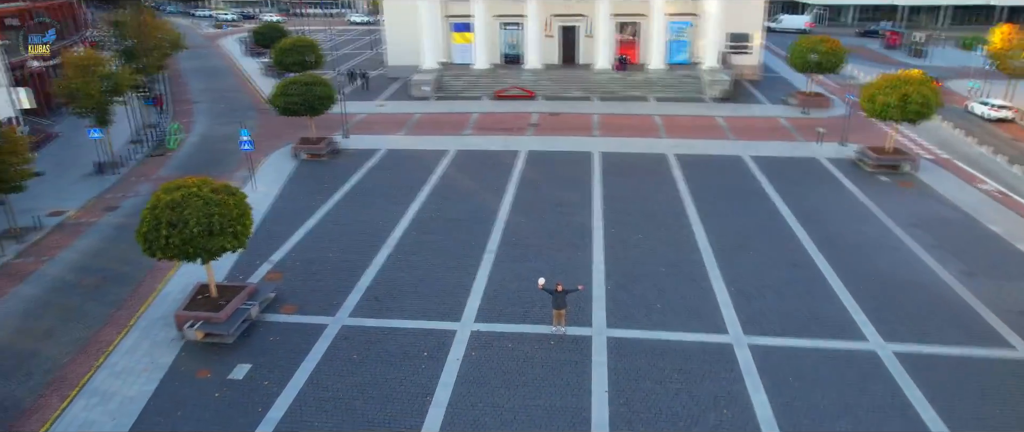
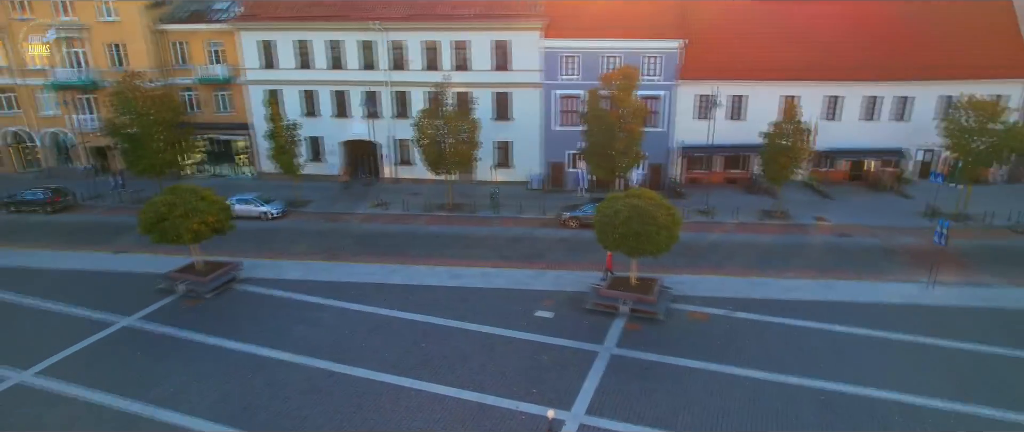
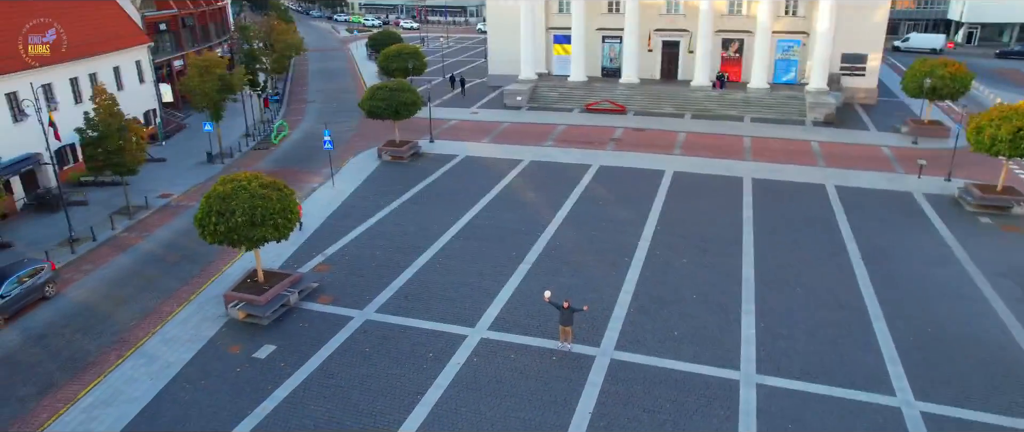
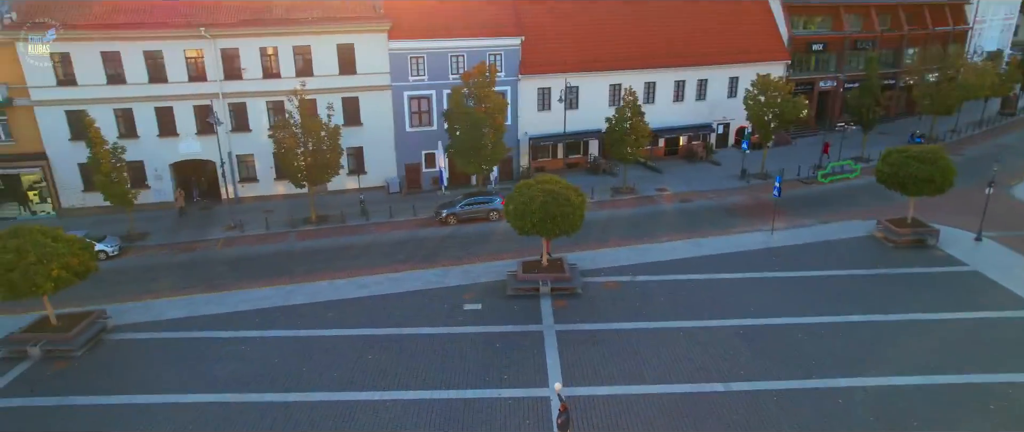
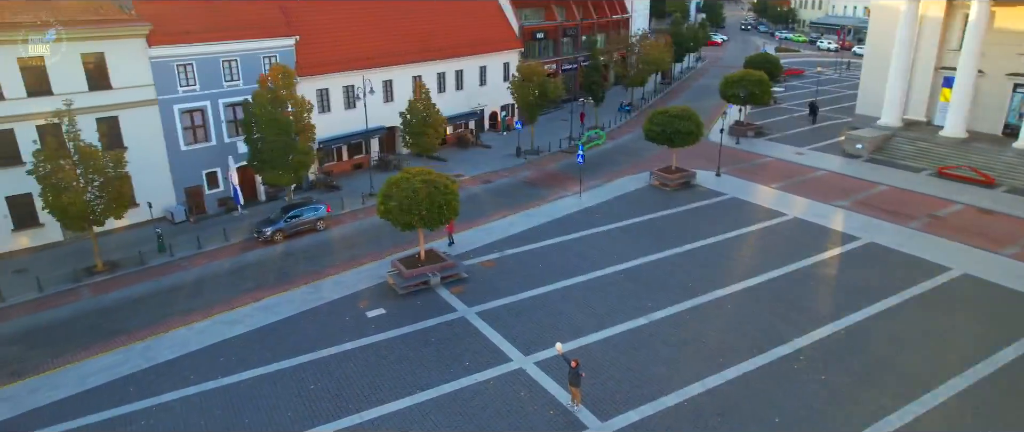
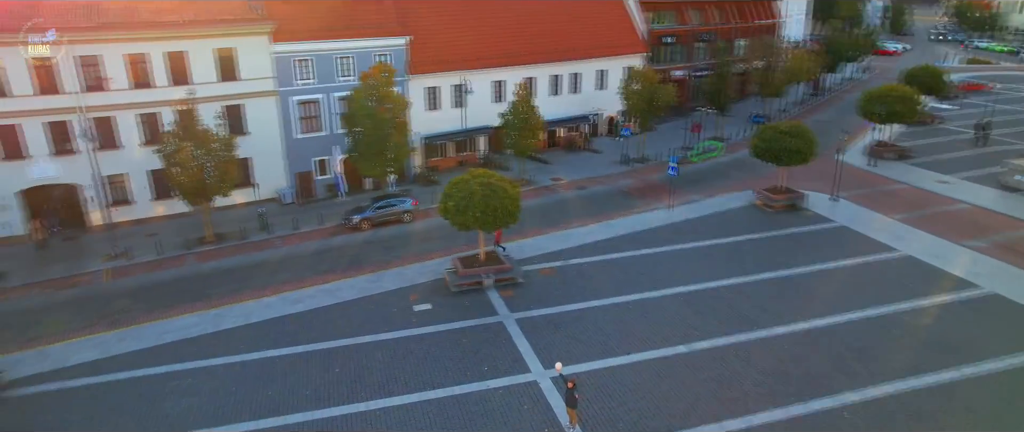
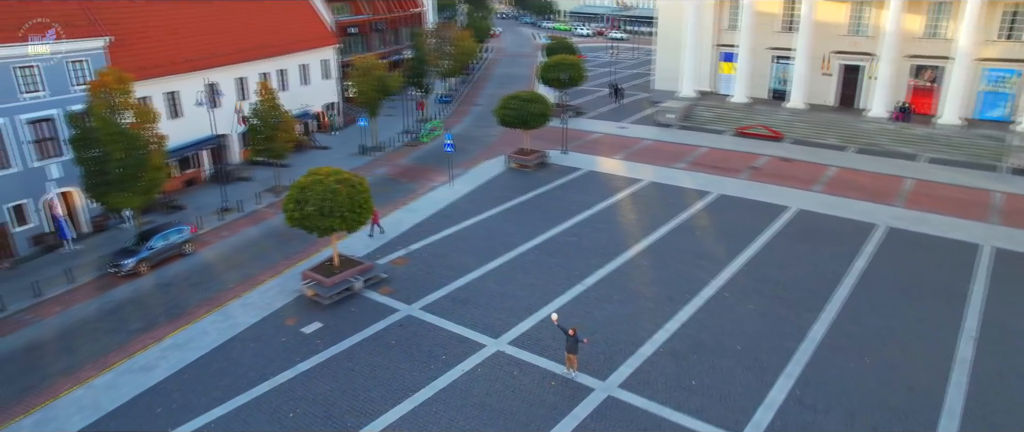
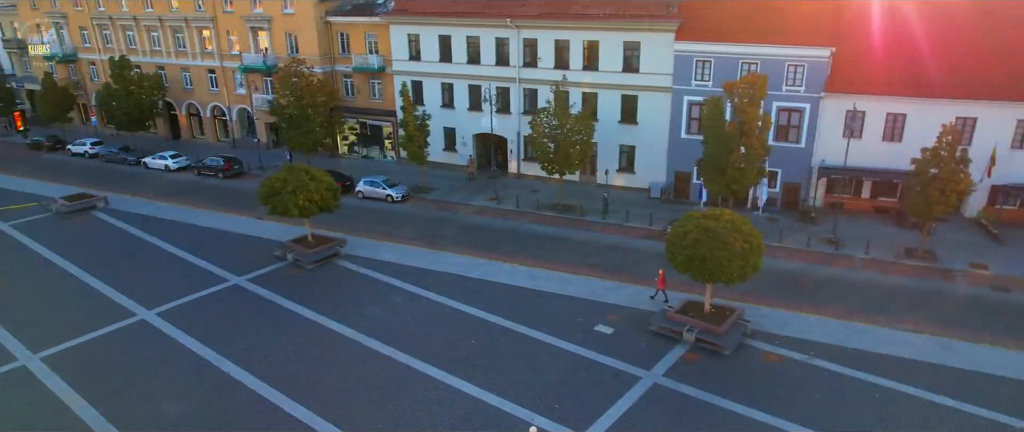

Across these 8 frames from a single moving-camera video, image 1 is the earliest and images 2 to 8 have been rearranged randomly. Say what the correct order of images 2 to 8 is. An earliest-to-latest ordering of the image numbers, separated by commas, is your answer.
3, 7, 5, 6, 4, 2, 8
